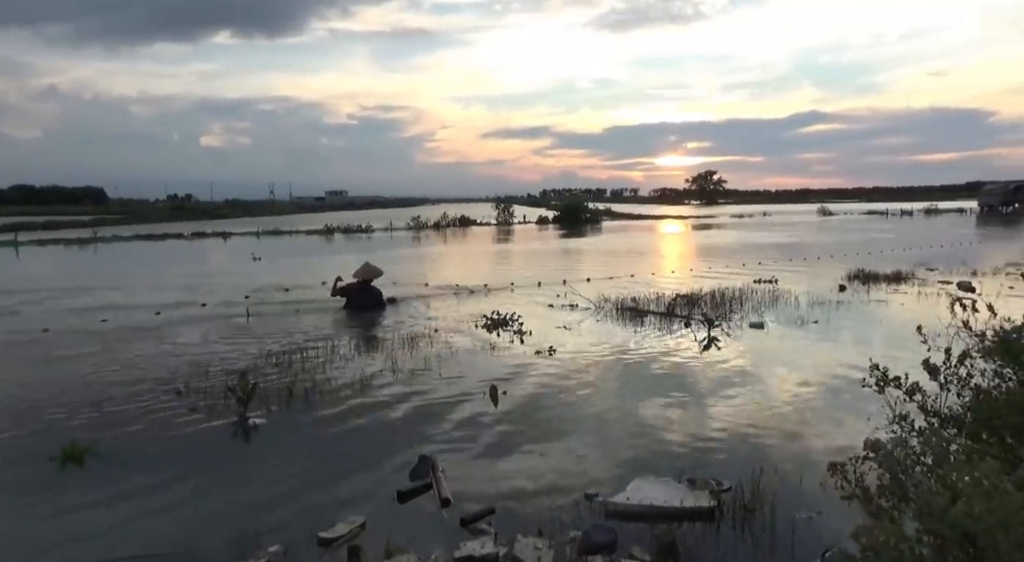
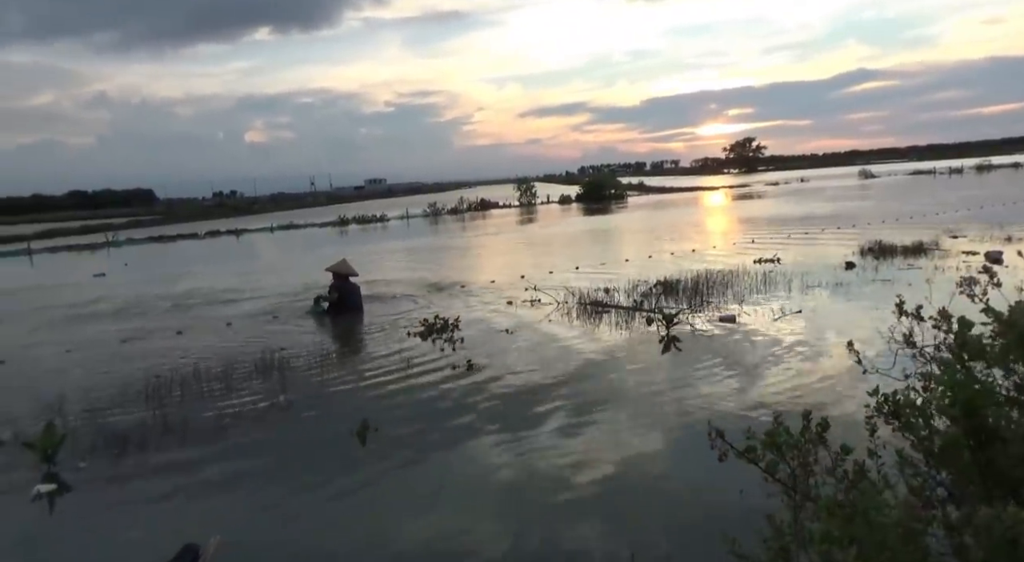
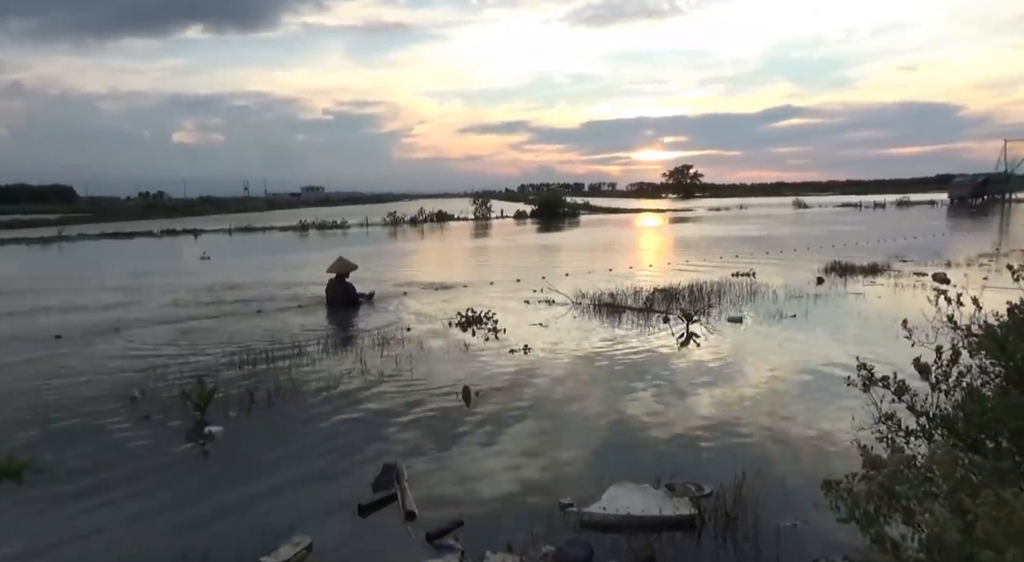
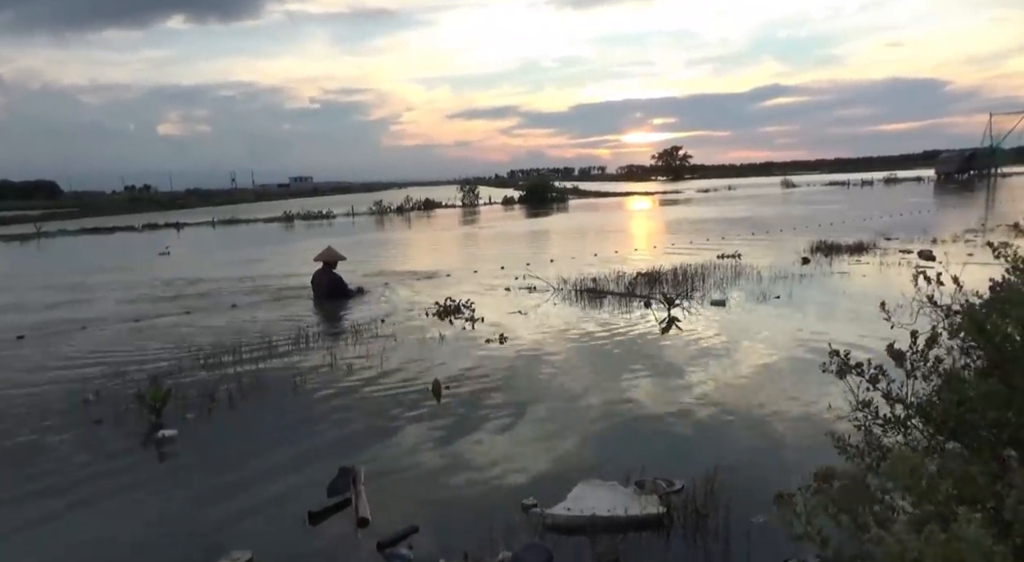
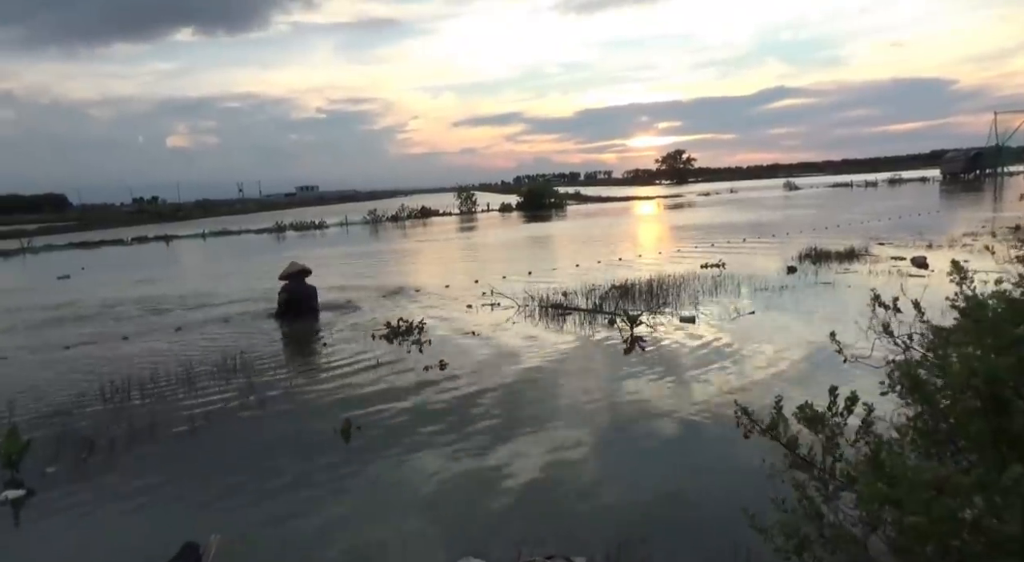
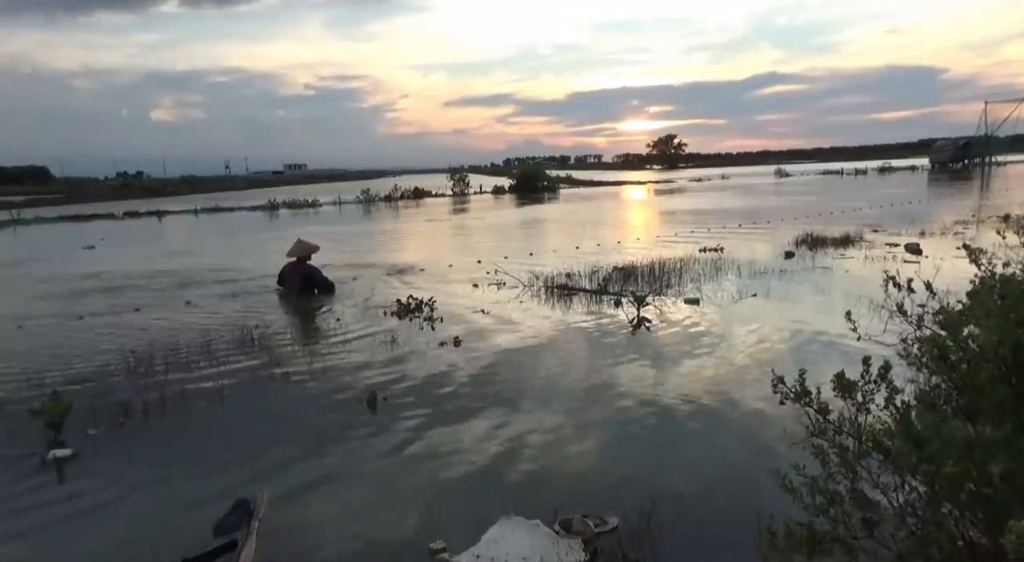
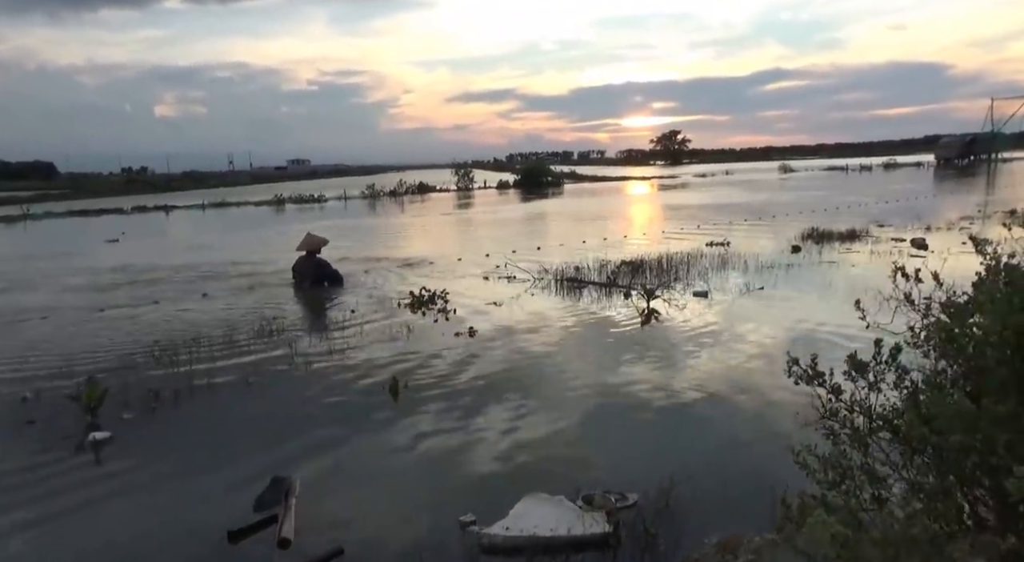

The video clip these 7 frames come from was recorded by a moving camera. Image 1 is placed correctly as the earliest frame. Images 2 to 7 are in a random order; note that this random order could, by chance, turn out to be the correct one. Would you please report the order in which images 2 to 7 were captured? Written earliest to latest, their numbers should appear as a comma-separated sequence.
3, 4, 7, 6, 5, 2
